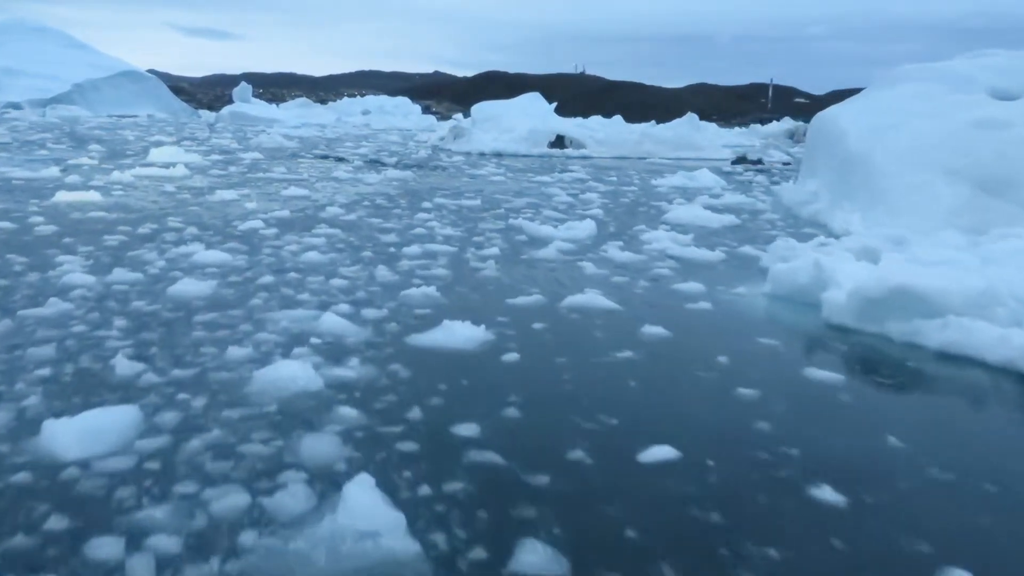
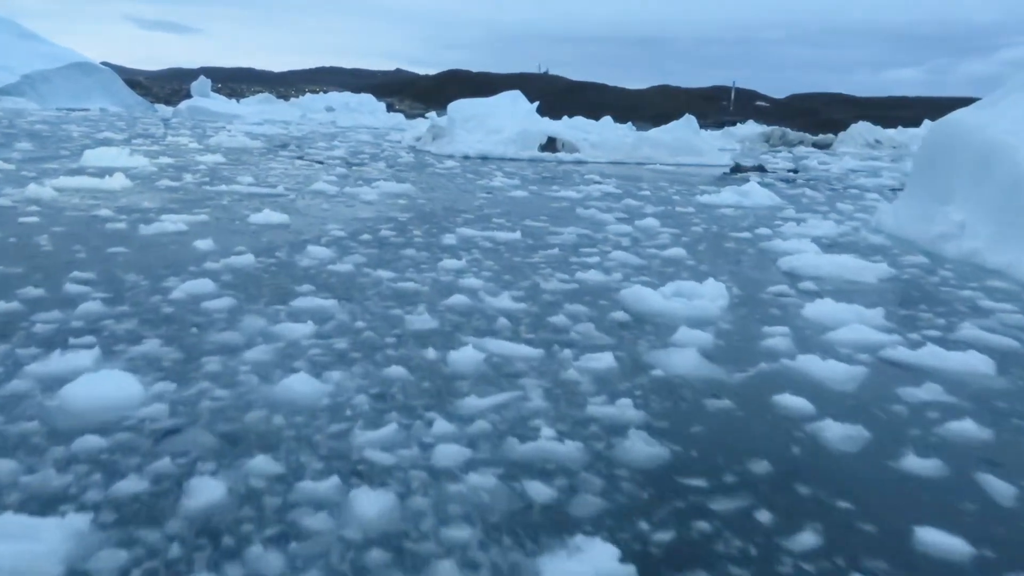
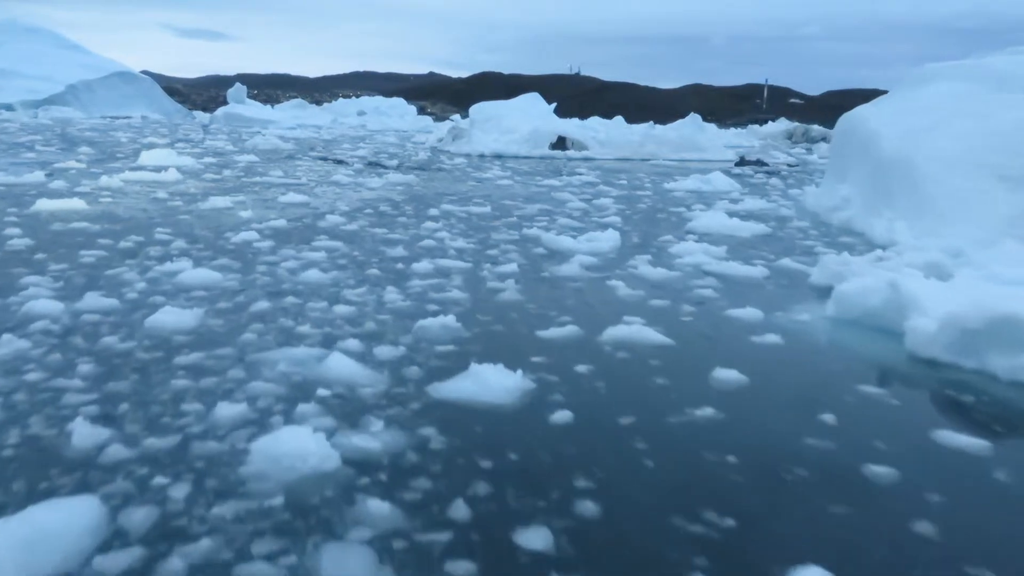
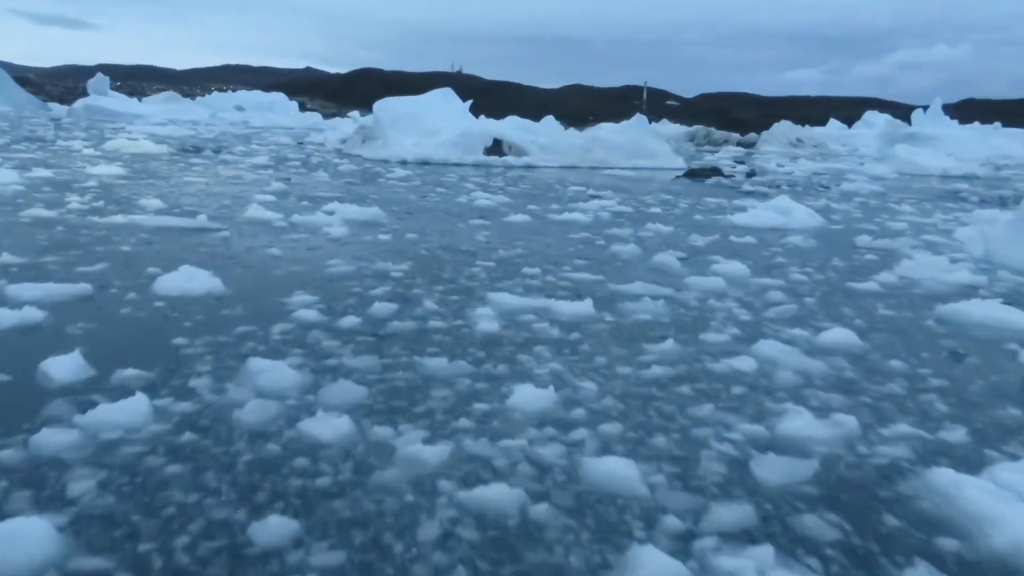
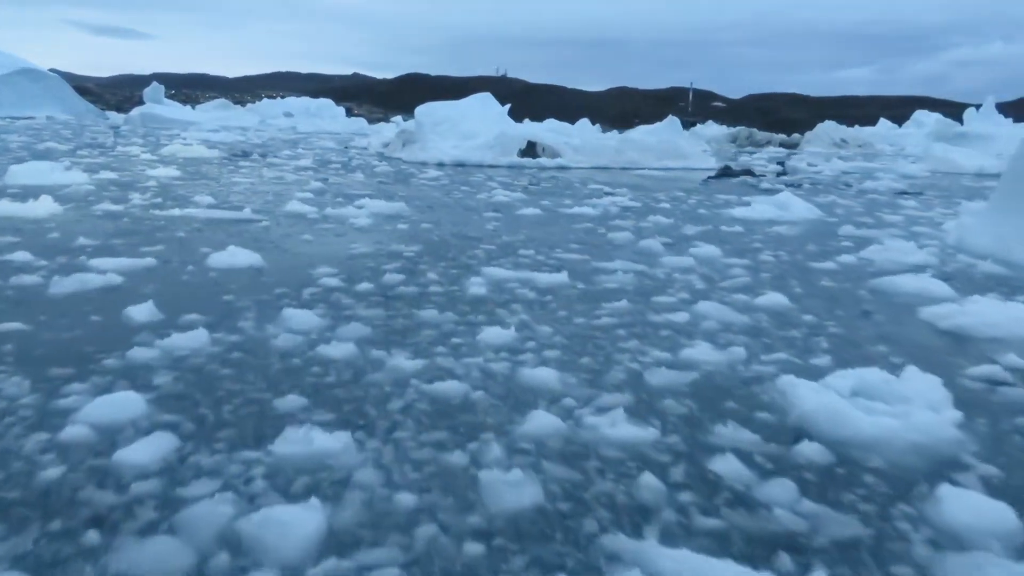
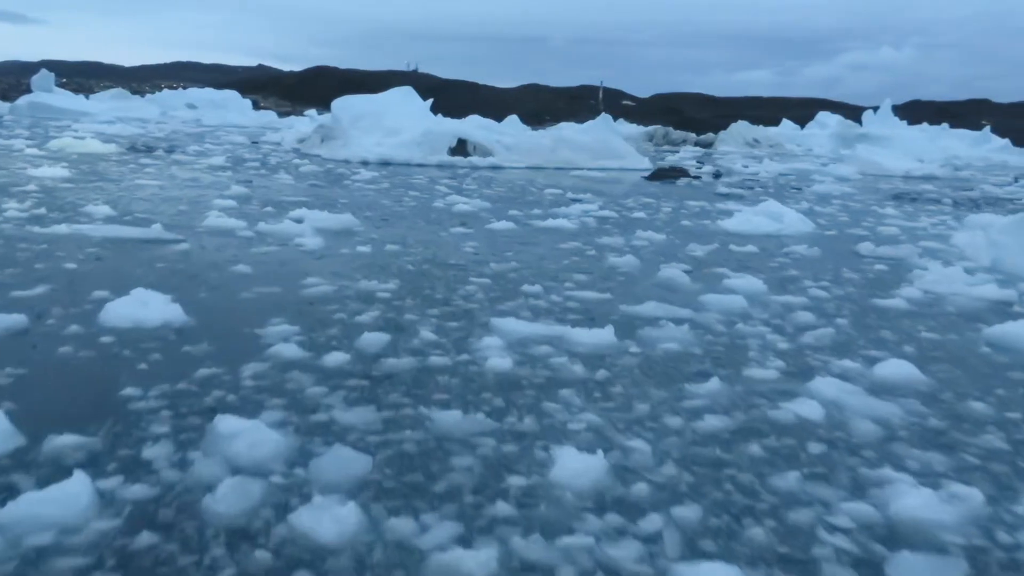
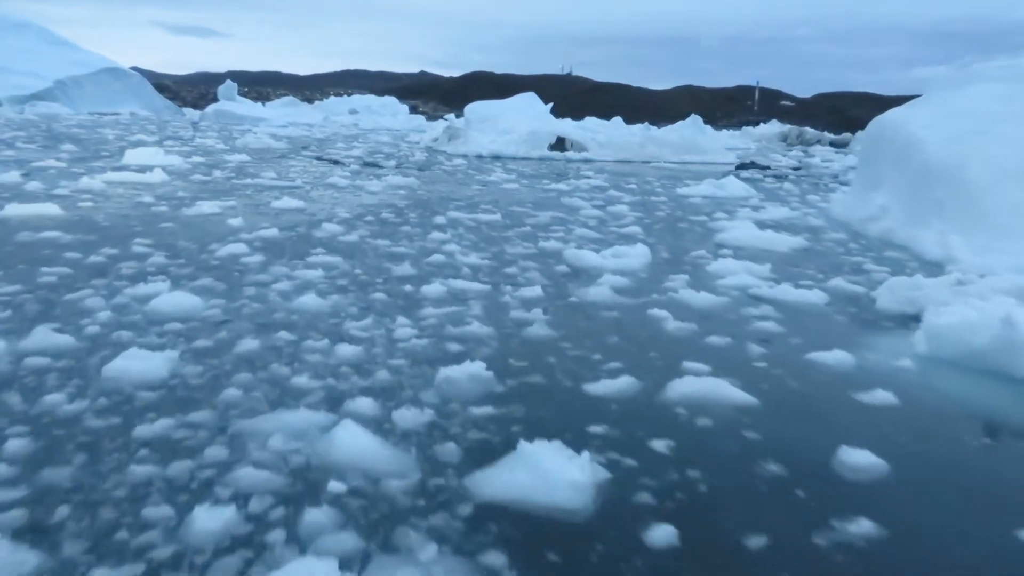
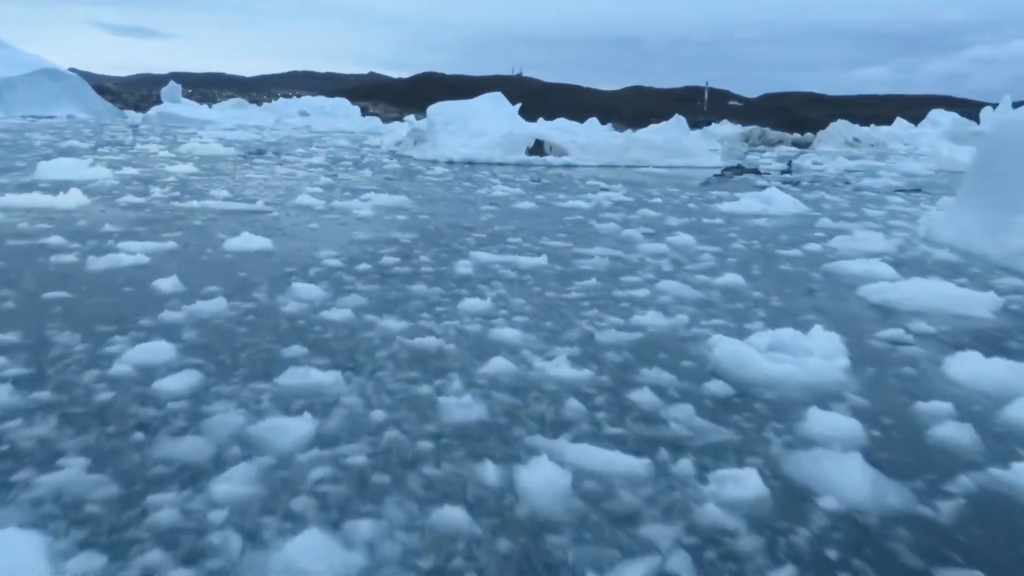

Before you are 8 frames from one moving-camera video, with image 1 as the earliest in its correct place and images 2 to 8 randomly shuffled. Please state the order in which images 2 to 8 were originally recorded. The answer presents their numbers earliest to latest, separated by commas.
3, 7, 2, 8, 5, 4, 6
